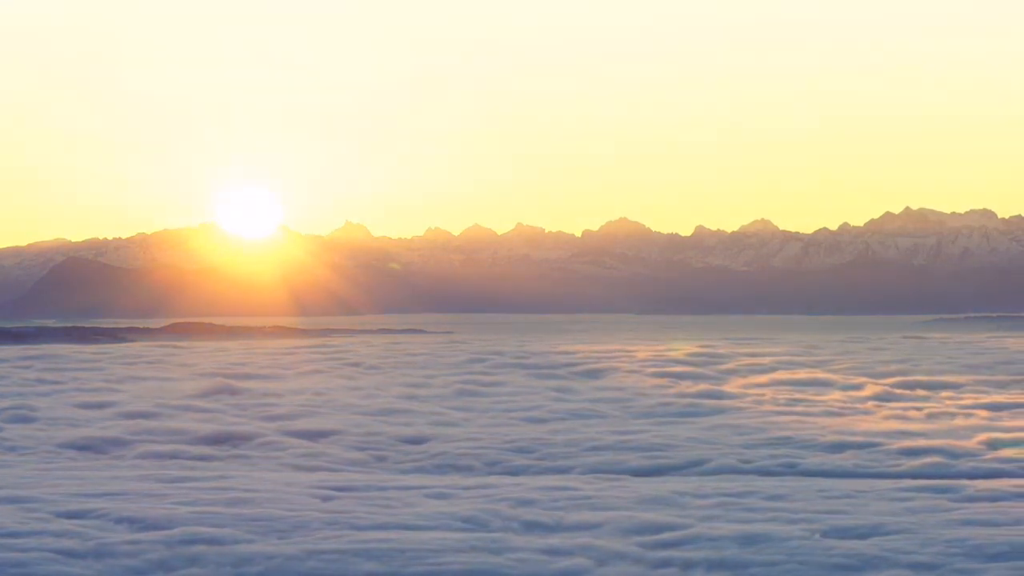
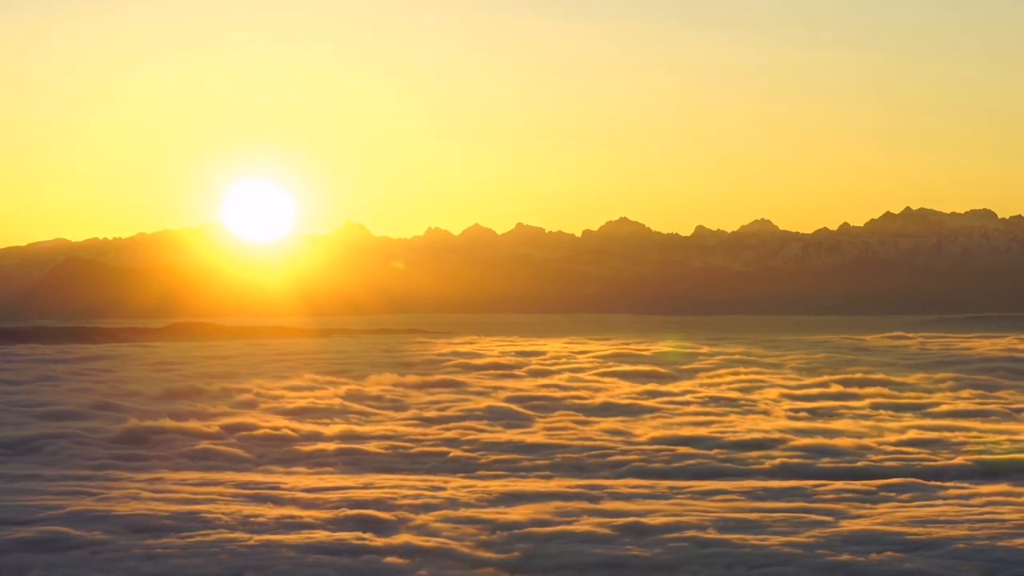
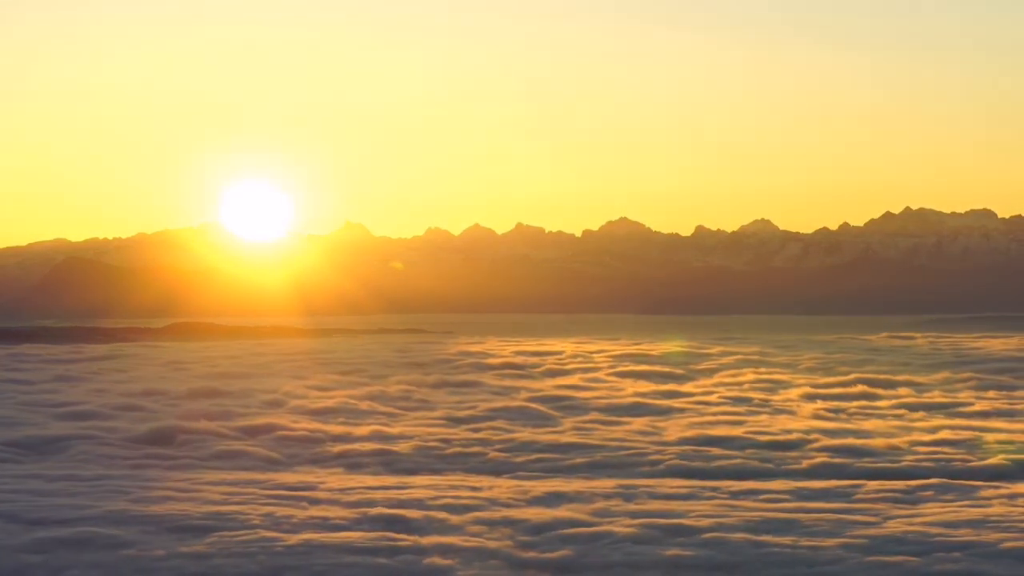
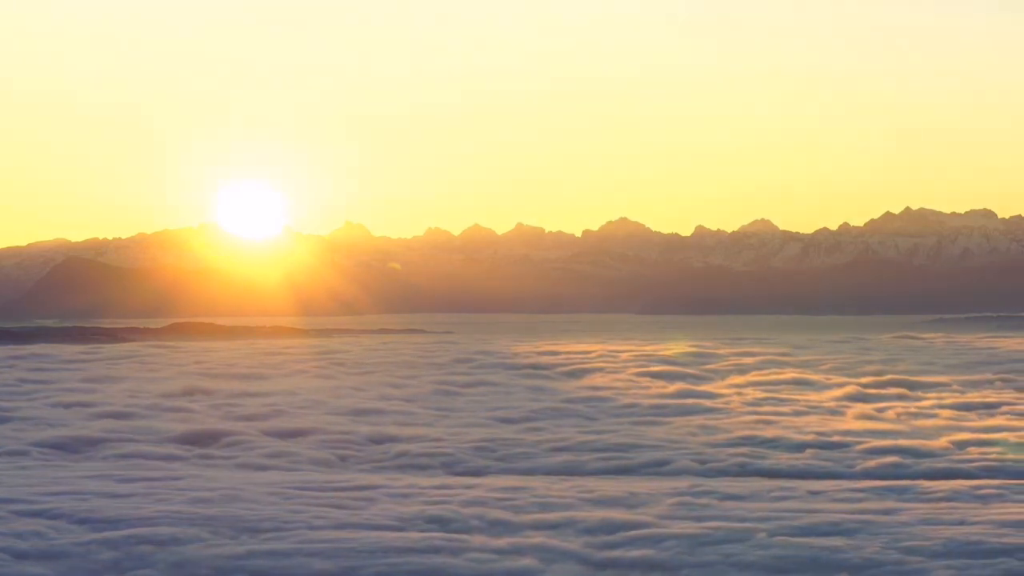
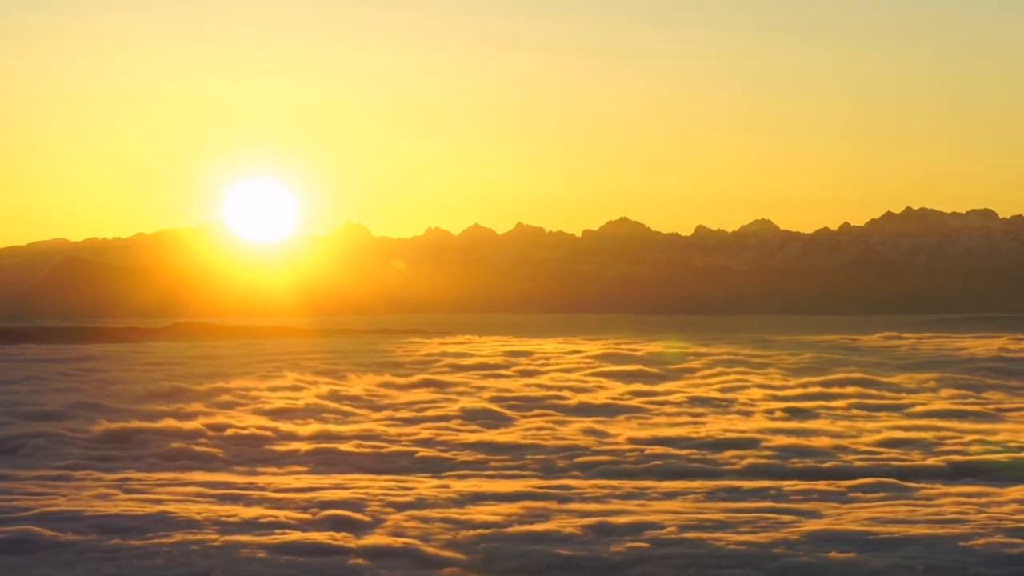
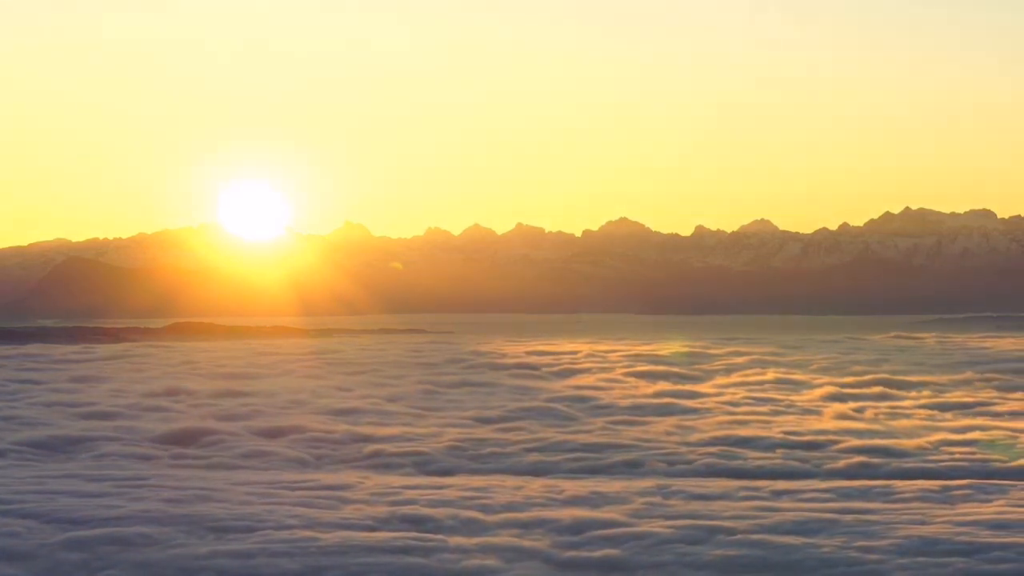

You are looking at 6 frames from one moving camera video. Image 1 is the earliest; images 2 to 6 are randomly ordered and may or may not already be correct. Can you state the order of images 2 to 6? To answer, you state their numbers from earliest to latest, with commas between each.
4, 6, 3, 2, 5
